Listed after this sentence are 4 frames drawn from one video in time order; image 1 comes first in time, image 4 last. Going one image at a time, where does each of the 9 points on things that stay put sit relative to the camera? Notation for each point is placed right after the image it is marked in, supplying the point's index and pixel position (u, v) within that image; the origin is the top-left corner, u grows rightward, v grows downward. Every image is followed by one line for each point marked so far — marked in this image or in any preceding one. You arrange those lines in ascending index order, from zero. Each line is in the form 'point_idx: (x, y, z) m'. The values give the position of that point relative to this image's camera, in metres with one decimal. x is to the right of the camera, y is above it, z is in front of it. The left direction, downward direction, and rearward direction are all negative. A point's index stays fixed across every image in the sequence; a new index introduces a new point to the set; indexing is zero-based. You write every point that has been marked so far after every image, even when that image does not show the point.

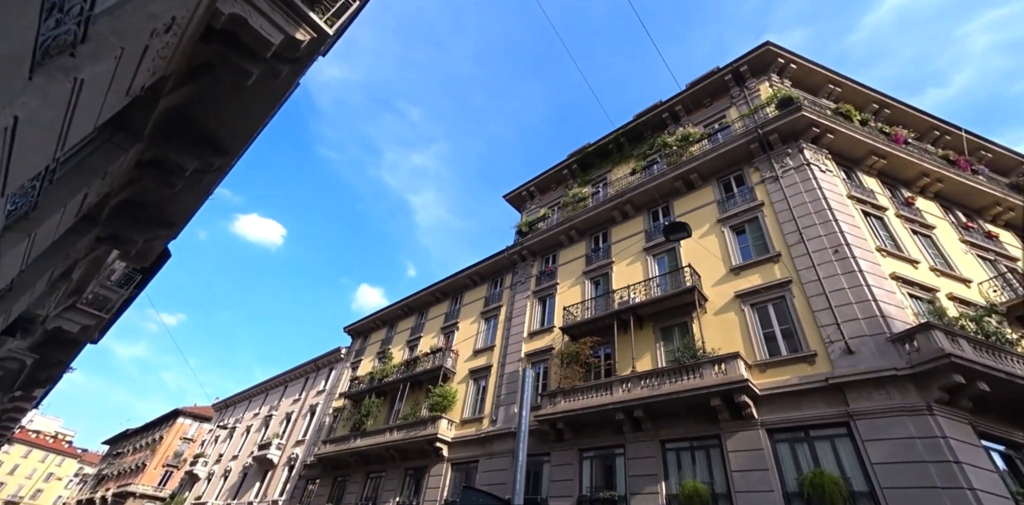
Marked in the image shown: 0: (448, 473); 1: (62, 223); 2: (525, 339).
0: (-2.8, -9.8, +20.2) m
1: (-6.5, +0.9, +6.8) m
2: (+0.6, -3.8, +20.1) m
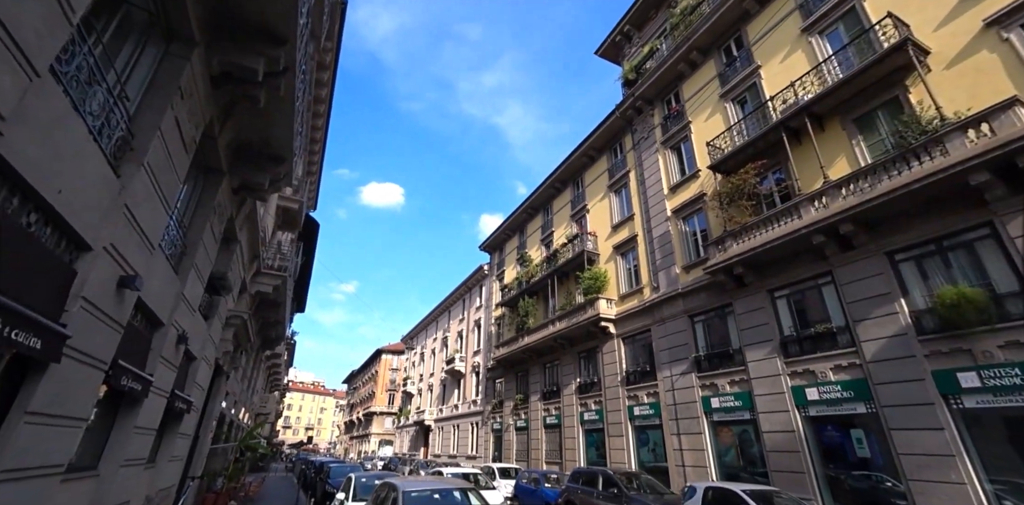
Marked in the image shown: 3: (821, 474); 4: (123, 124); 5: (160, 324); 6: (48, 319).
0: (+4.8, -4.2, +20.0) m
1: (-4.8, +1.4, +6.5) m
2: (+6.1, +2.2, +17.8) m
3: (+7.6, -5.4, +11.1) m
4: (-4.6, +1.5, +5.3) m
5: (-6.7, -1.3, +8.7) m
6: (-4.8, -0.6, +4.8) m
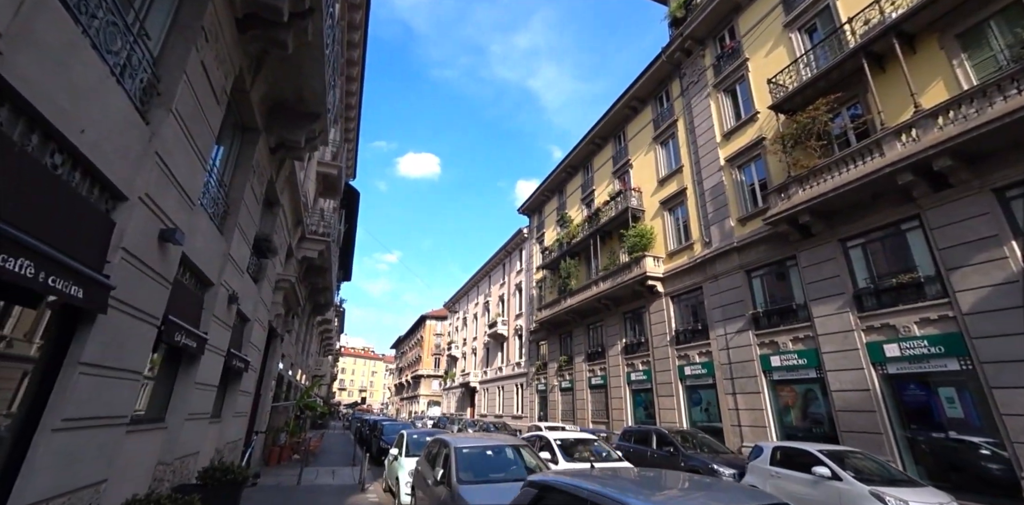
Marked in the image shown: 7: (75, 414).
0: (+6.6, -2.3, +19.2) m
1: (-4.2, +2.0, +6.1) m
2: (+7.5, +4.0, +16.4) m
3: (+8.7, -4.2, +10.2) m
4: (-4.0, +2.0, +5.0) m
5: (-5.8, -0.6, +8.7) m
6: (-4.3, -0.2, +4.7) m
7: (-4.6, -1.7, +4.8) m
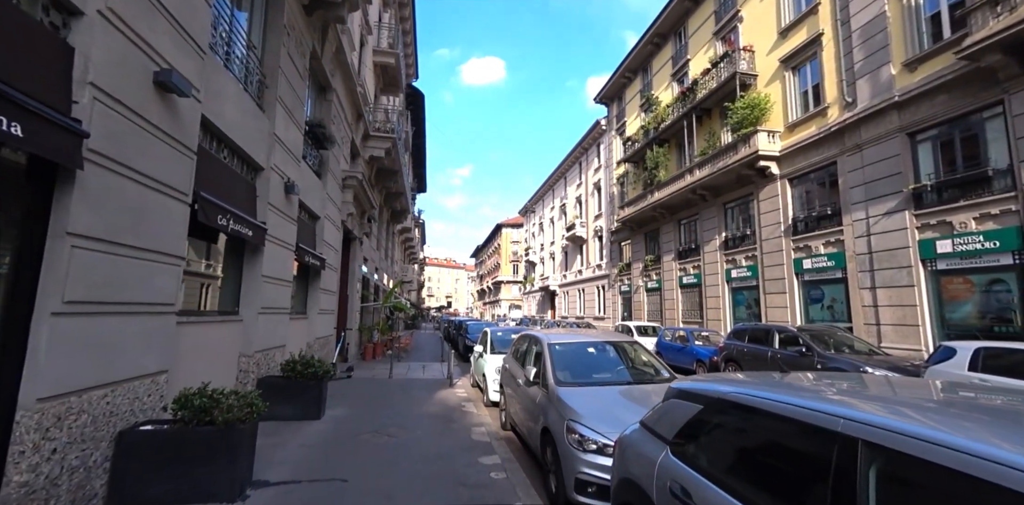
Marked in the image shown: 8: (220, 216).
0: (+9.7, +2.2, +16.0) m
1: (-3.2, +3.5, +4.4) m
2: (+9.8, +7.8, +12.0) m
3: (+10.5, -1.4, +7.4) m
4: (-3.3, +3.2, +3.2) m
5: (-4.2, +1.5, +7.6) m
6: (-3.4, +1.1, +3.4) m
7: (-3.6, -0.4, +3.9) m
8: (-3.9, +0.5, +6.0) m
